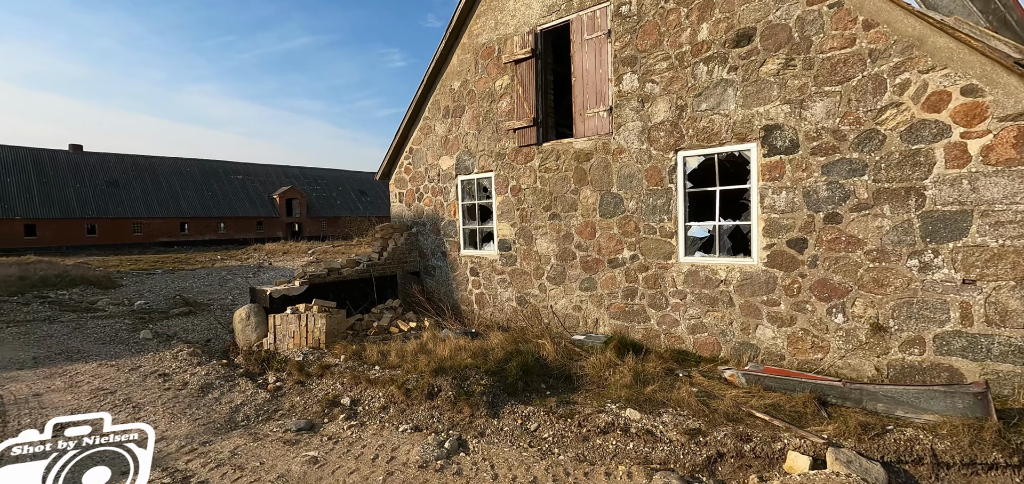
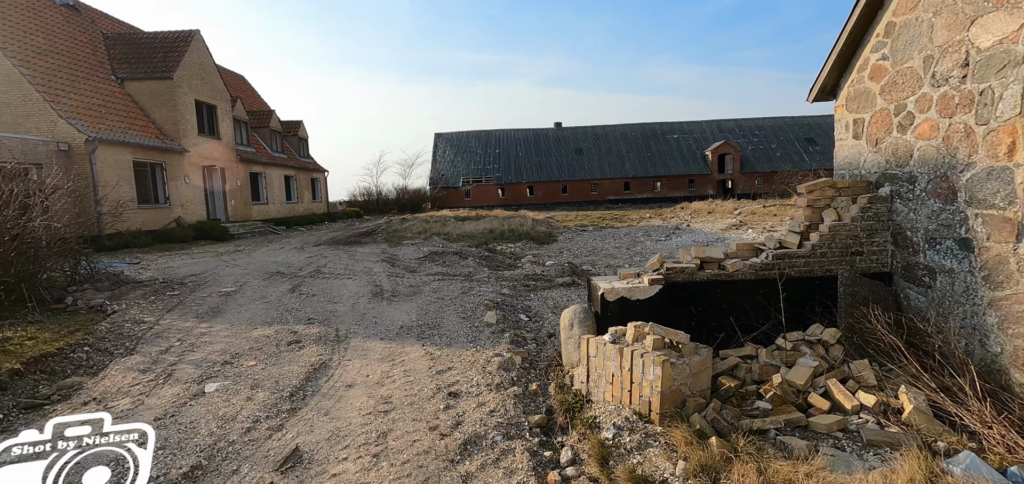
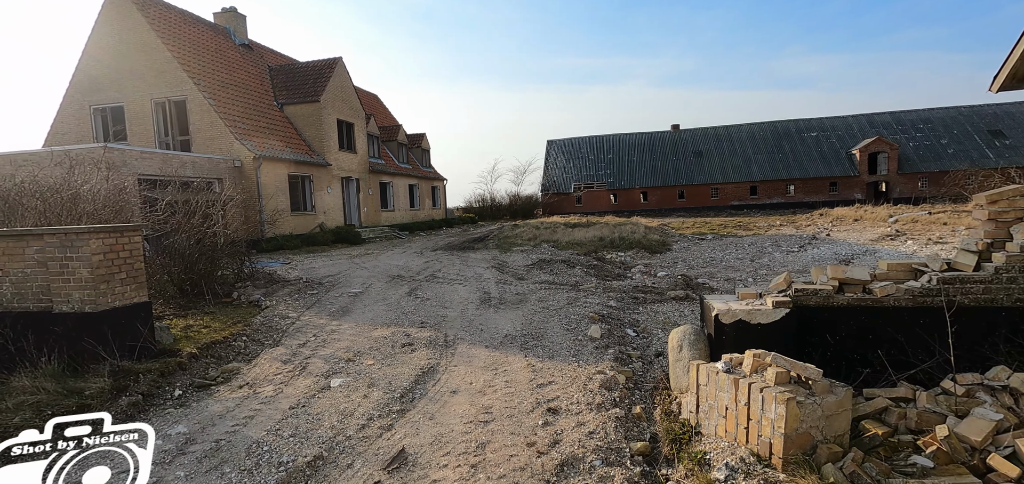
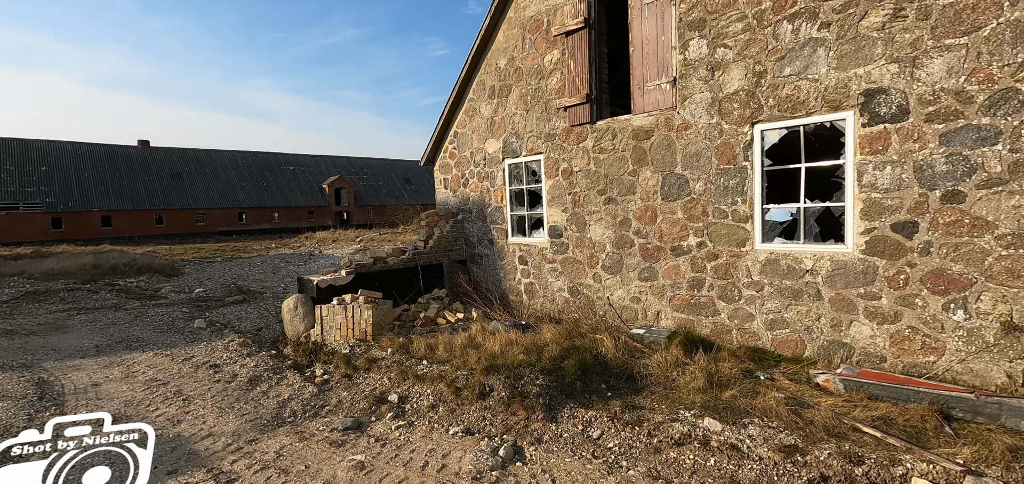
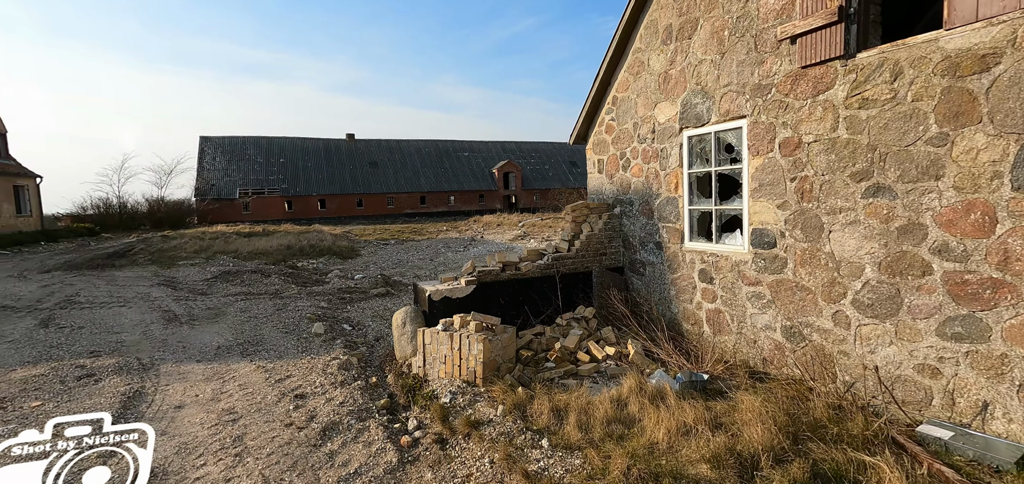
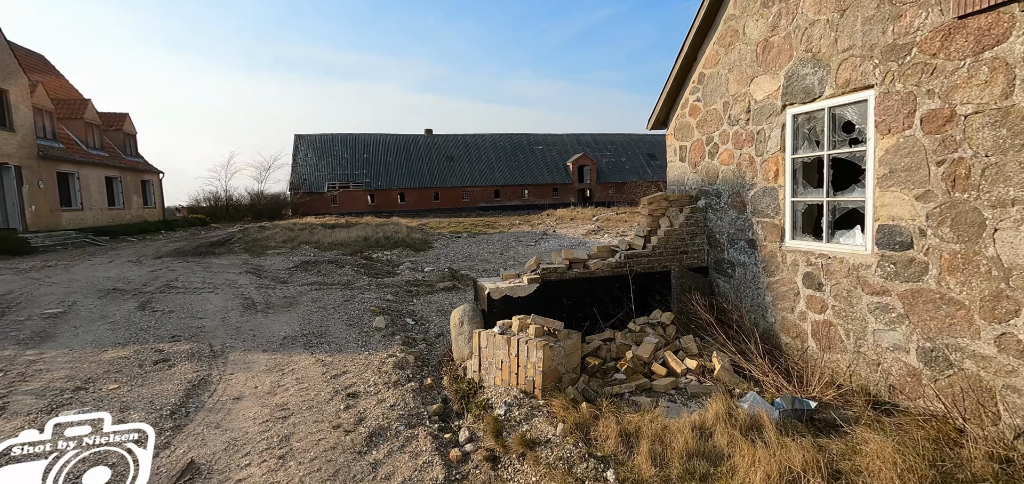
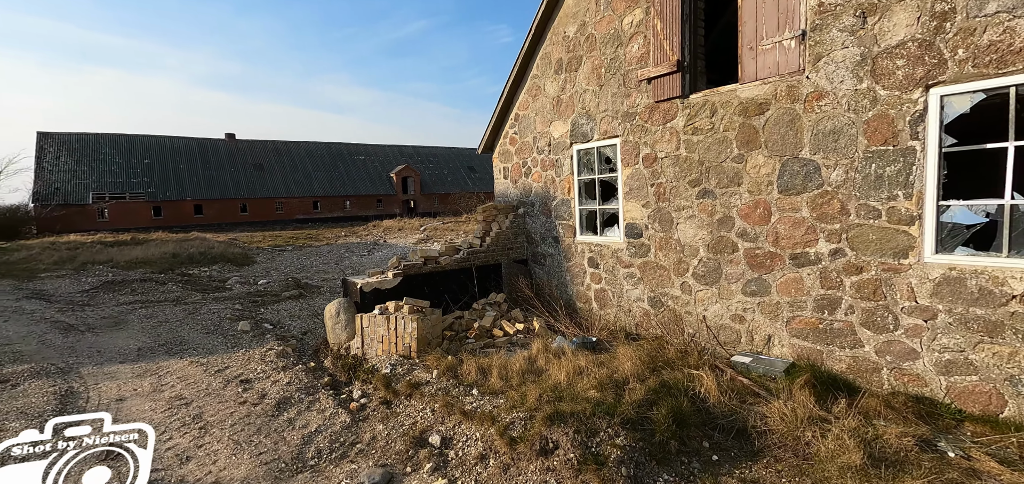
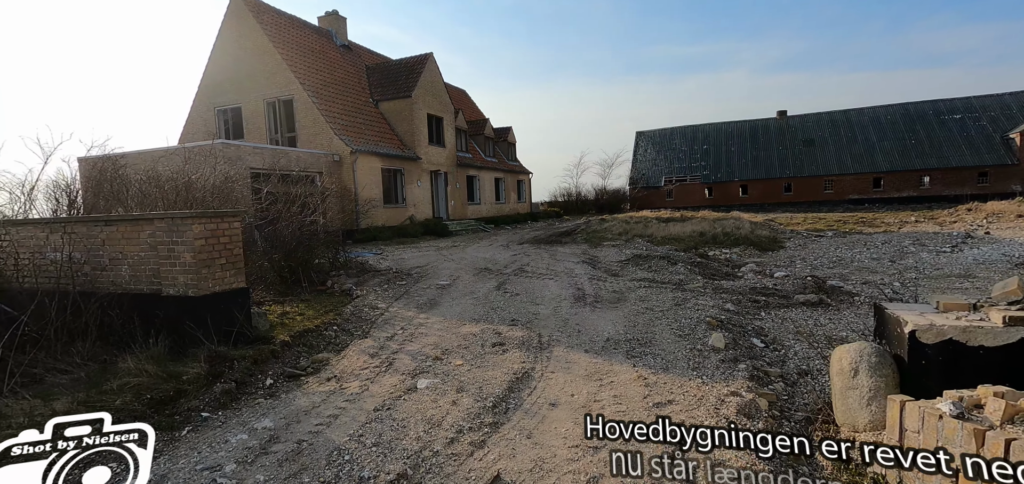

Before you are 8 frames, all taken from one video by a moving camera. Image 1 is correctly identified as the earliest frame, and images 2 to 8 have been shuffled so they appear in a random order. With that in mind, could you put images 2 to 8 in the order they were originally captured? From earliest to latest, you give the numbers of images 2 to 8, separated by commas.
4, 7, 5, 6, 2, 3, 8
